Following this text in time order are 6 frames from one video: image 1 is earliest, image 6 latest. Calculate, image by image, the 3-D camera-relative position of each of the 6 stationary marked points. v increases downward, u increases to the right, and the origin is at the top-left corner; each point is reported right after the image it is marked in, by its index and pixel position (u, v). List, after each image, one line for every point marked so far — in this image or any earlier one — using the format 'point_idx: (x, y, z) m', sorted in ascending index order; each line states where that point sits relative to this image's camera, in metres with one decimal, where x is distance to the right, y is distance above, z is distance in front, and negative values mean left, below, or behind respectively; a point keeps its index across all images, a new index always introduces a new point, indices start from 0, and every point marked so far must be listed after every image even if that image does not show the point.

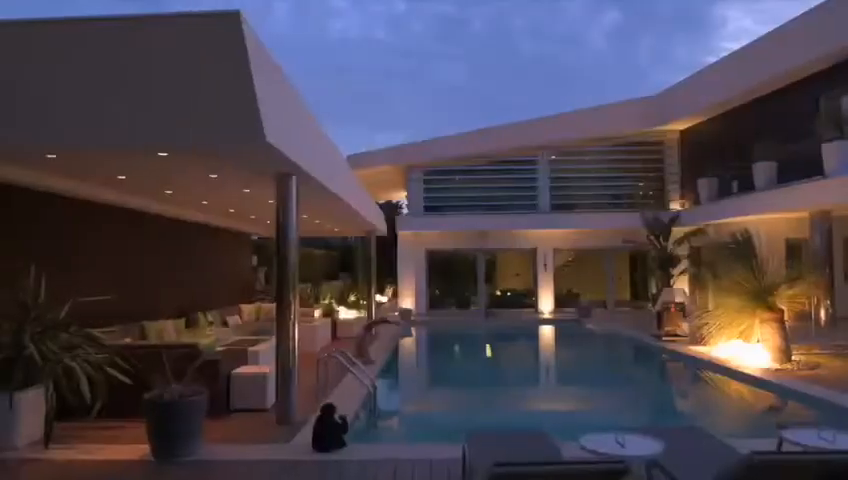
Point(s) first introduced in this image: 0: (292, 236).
0: (-1.3, +0.1, +7.2) m
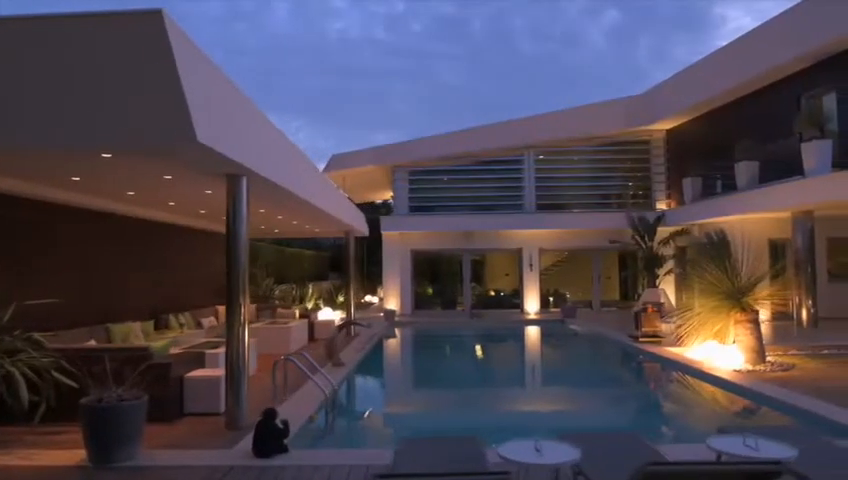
0: (-1.8, 0.0, +7.1) m
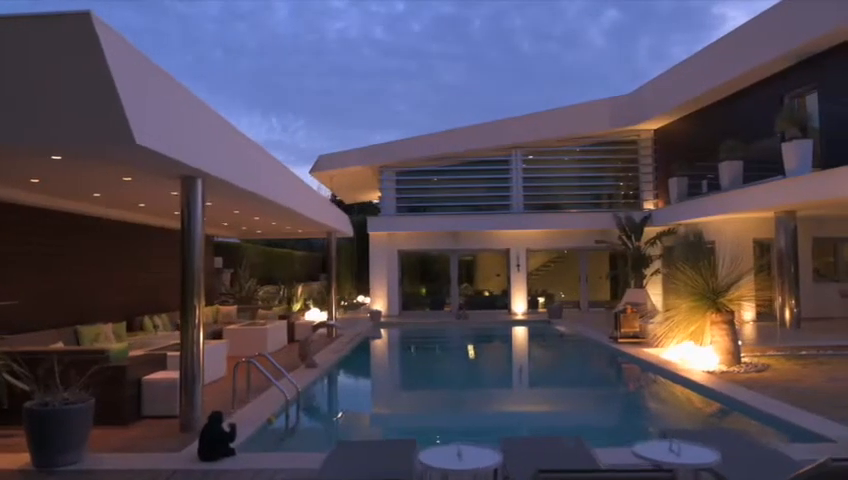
0: (-2.2, 0.0, +7.1) m
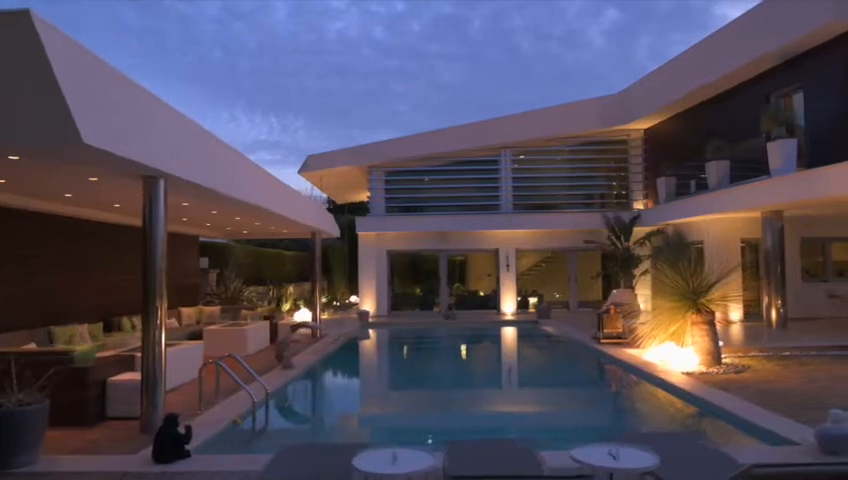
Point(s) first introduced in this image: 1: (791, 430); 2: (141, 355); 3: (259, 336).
0: (-2.5, 0.0, +7.0) m
1: (+3.3, -1.7, +6.7) m
2: (-2.7, -1.1, +6.9) m
3: (-3.0, -1.7, +13.4) m
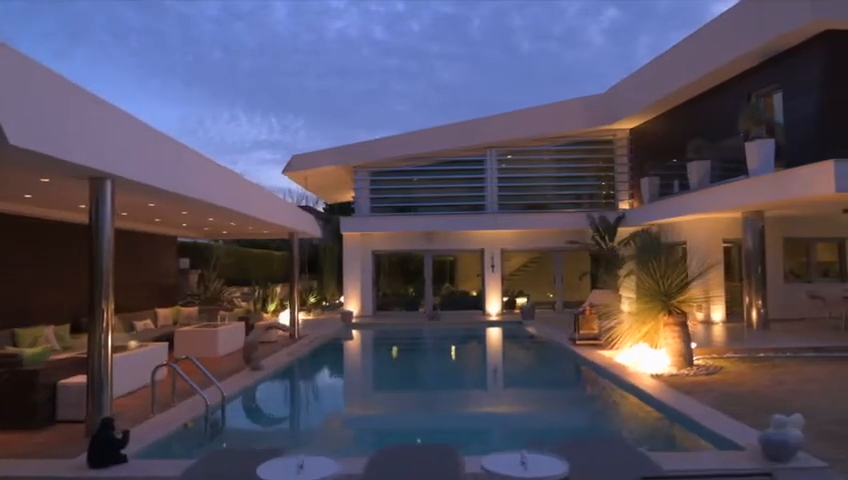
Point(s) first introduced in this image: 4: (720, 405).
0: (-3.0, 0.0, +7.0) m
1: (+2.9, -1.8, +6.7) m
2: (-3.1, -1.1, +6.9) m
3: (-3.5, -1.7, +13.4) m
4: (+3.4, -1.9, +8.3) m
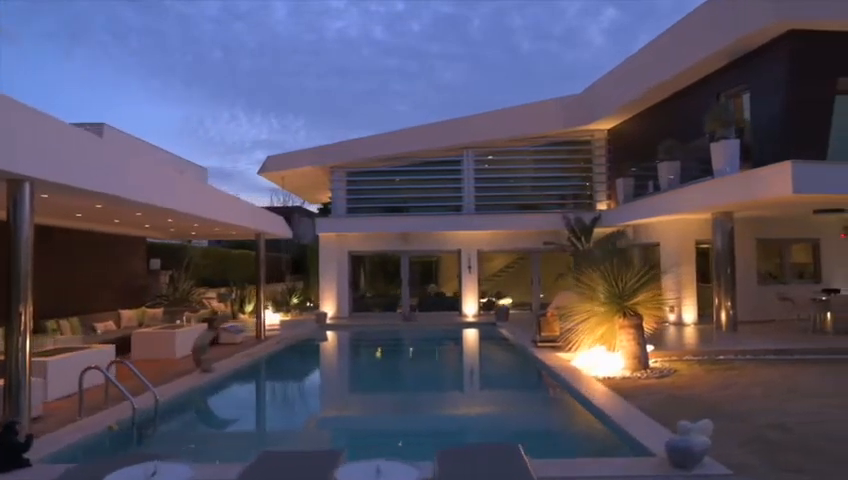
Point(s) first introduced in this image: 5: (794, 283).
0: (-3.7, 0.0, +6.9) m
1: (+2.1, -1.8, +6.6) m
2: (-3.9, -1.1, +6.8) m
3: (-4.2, -1.8, +13.3) m
4: (+2.6, -1.9, +8.3) m
5: (+8.7, -1.0, +17.3) m
